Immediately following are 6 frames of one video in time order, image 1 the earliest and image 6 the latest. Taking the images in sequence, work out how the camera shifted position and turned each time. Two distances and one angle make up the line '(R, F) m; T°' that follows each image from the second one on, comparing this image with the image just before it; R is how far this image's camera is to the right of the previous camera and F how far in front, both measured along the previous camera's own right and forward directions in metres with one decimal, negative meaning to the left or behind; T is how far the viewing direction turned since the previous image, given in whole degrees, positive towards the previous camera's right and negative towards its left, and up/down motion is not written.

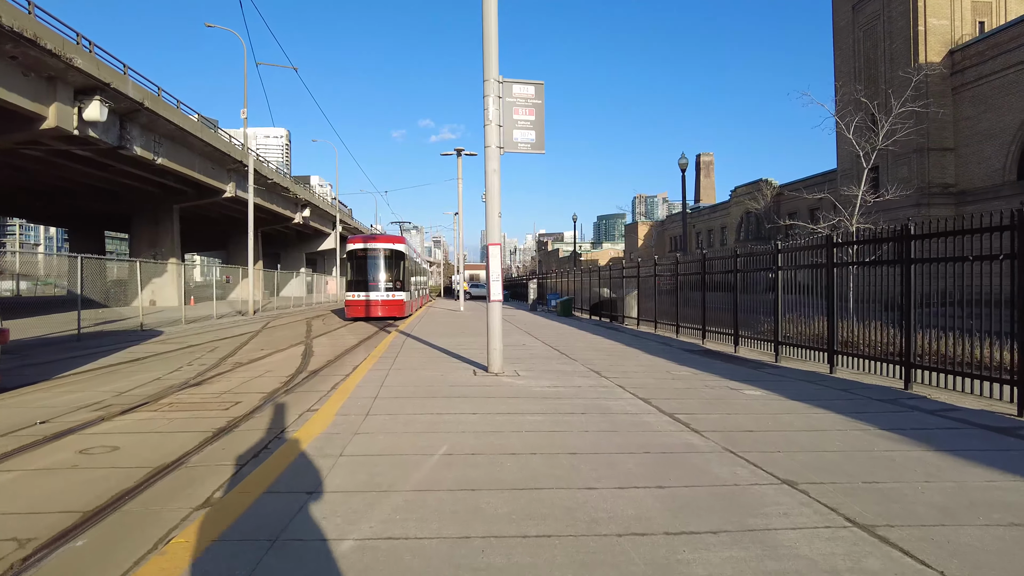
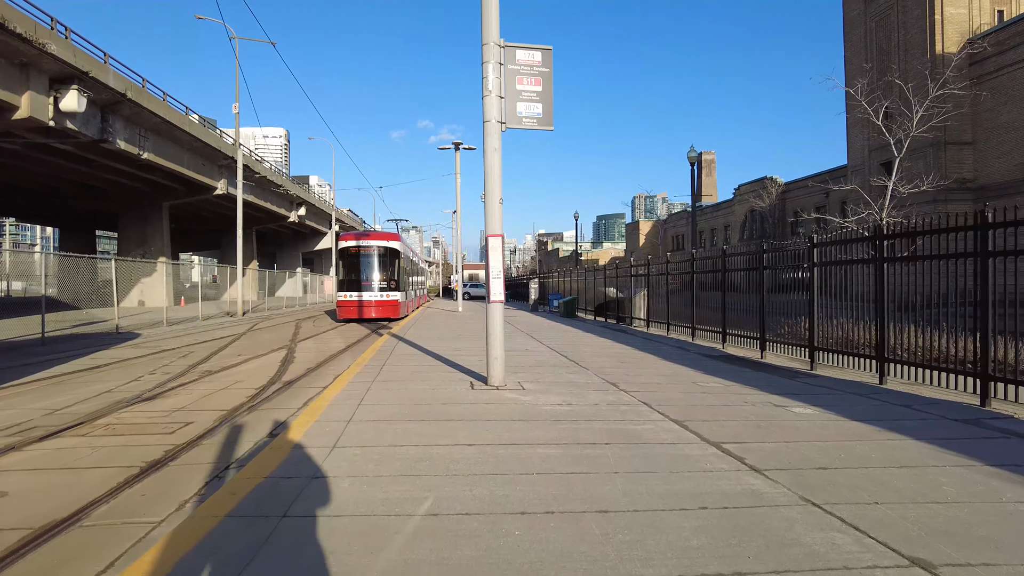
(-0.1, +1.2) m; 0°
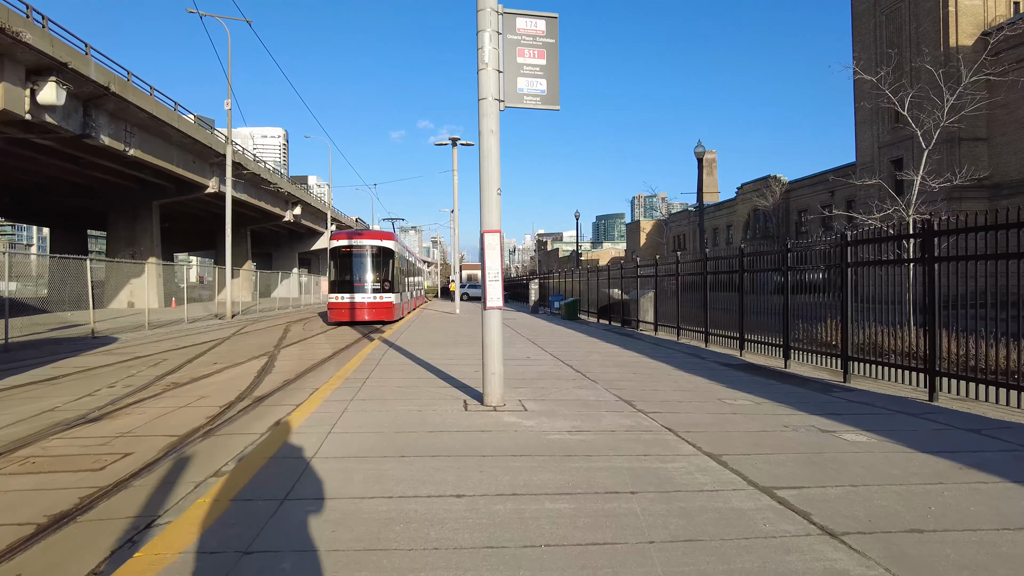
(0.0, +1.0) m; 0°
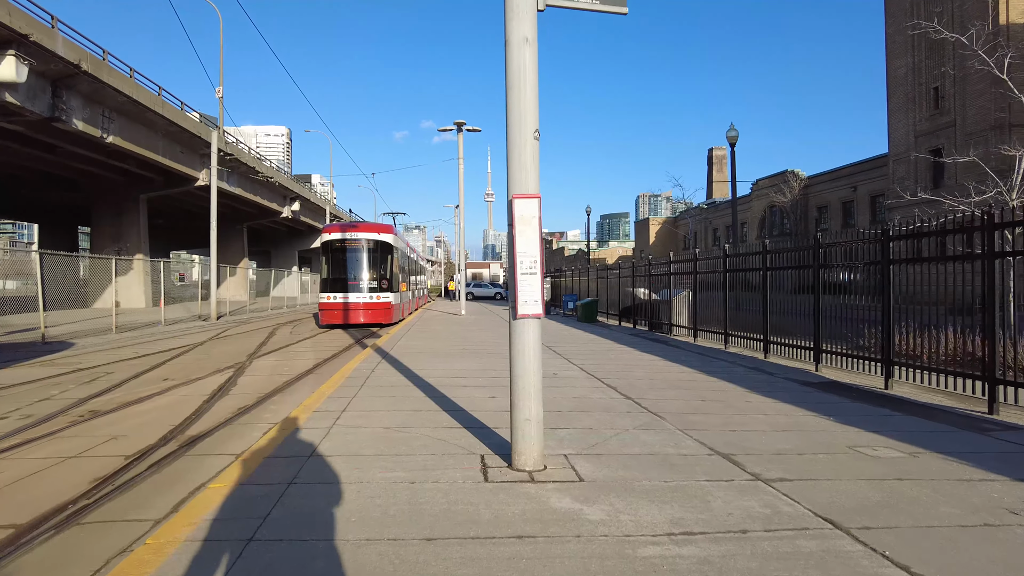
(-0.3, +2.3) m; 0°
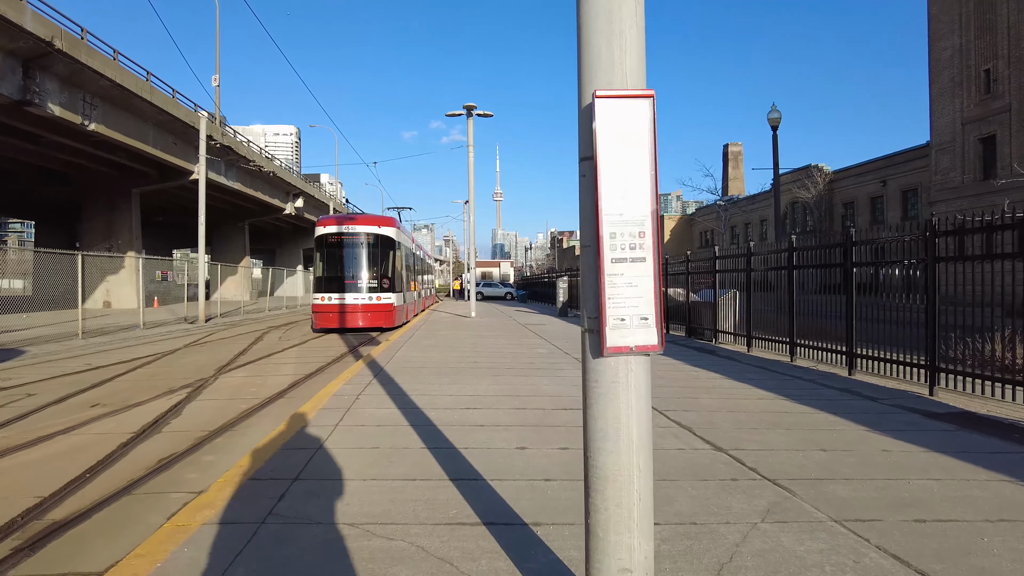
(-0.2, +2.1) m; -1°
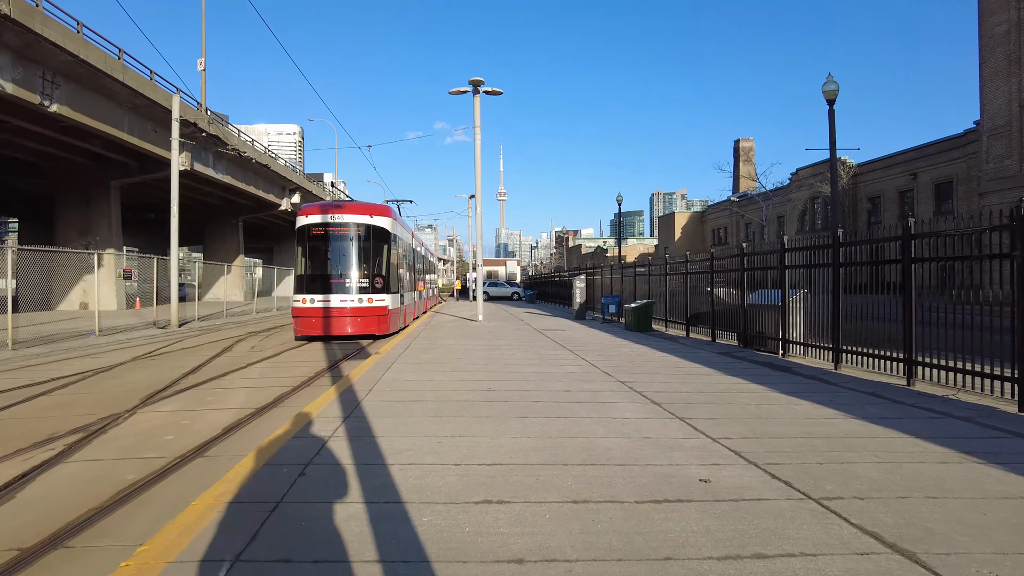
(-0.3, +2.6) m; 0°
